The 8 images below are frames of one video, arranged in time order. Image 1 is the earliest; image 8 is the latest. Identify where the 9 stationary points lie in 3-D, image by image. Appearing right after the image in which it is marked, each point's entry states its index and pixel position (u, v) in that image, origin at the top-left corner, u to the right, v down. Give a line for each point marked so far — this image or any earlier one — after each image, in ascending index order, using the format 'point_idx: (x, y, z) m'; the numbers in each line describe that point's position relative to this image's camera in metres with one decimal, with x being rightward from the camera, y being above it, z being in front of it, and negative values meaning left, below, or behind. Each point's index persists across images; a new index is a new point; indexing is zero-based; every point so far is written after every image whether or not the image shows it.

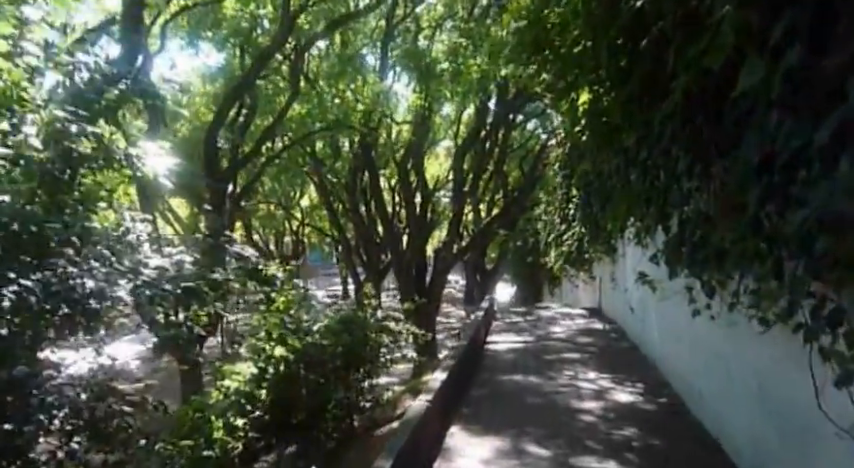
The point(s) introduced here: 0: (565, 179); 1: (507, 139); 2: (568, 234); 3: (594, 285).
0: (+1.8, +0.7, +7.0) m
1: (+2.3, +2.6, +15.9) m
2: (+2.0, 0.0, +8.1) m
3: (+4.0, -1.4, +13.4) m
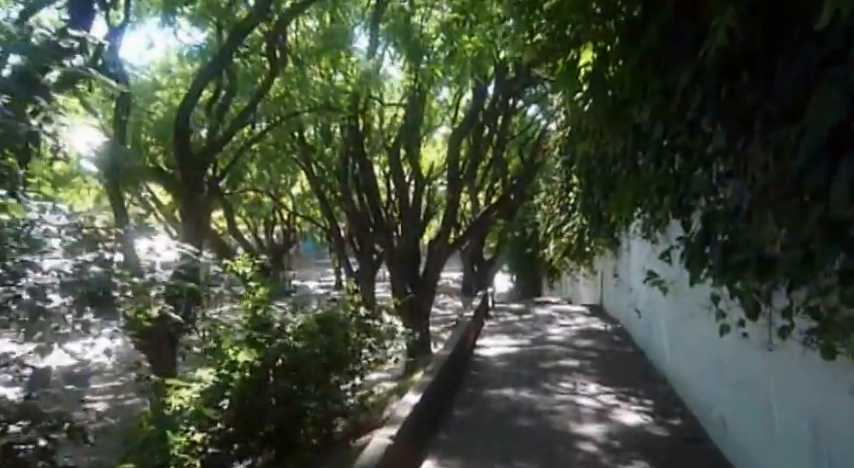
0: (+1.6, +0.8, +6.4) m
1: (+2.2, +2.9, +15.3) m
2: (+1.9, +0.1, +7.5) m
3: (+3.9, -1.2, +12.9) m
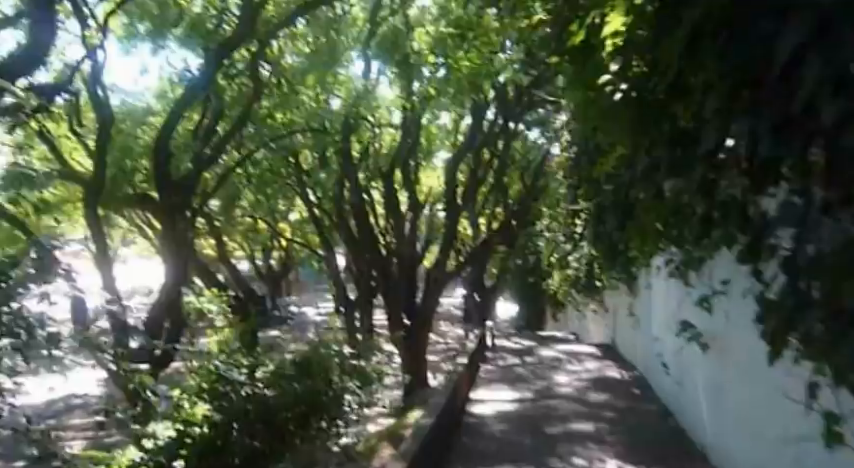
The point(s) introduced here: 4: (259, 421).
0: (+1.5, +0.5, +5.8) m
1: (+2.1, +2.2, +14.8) m
2: (+1.8, -0.2, +6.9) m
3: (+3.8, -1.8, +12.2) m
4: (-1.5, -1.7, +5.0) m
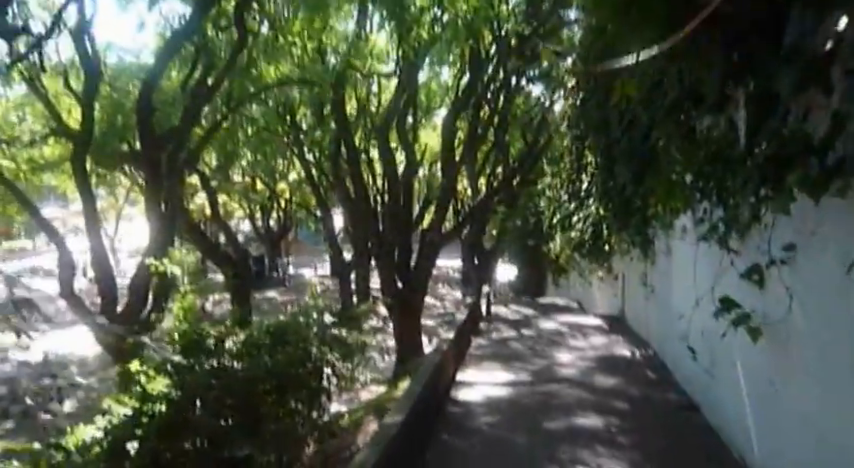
0: (+1.4, +0.8, +5.2) m
1: (+2.1, +3.2, +14.0) m
2: (+1.7, +0.2, +6.3) m
3: (+3.7, -1.0, +11.7) m
4: (-1.6, -1.3, +4.5) m
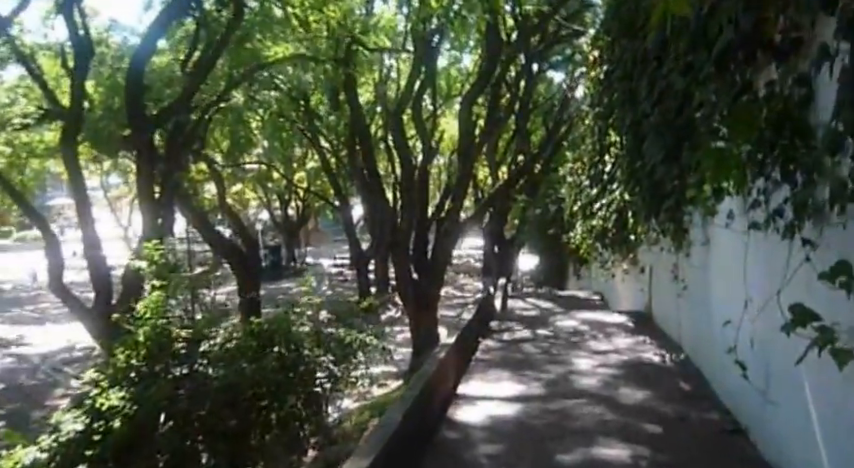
0: (+1.4, +0.9, +4.6) m
1: (+2.4, +3.4, +13.3) m
2: (+1.8, +0.3, +5.7) m
3: (+4.0, -0.8, +11.0) m
4: (-1.6, -1.2, +4.1) m
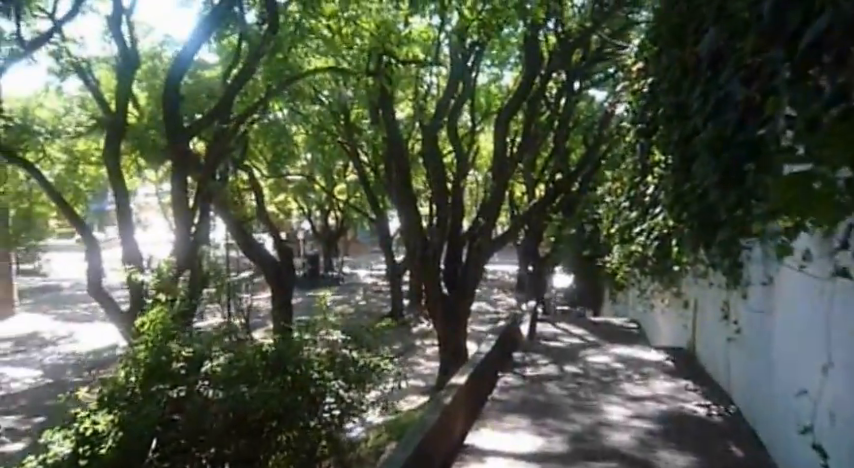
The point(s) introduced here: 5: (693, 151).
0: (+1.6, +0.7, +4.2) m
1: (+3.3, +3.0, +12.9) m
2: (+2.0, +0.1, +5.2) m
3: (+4.5, -1.2, +10.4) m
4: (-1.5, -1.3, +3.8) m
5: (+1.4, +0.4, +3.0) m
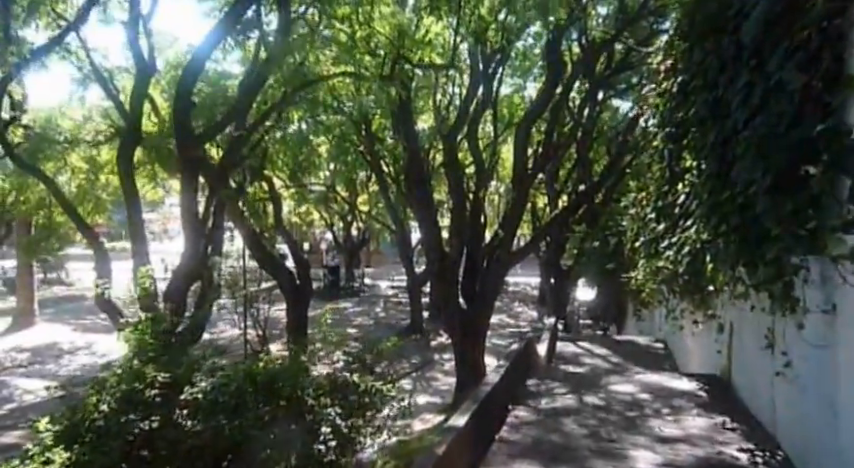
0: (+1.7, +0.6, +3.7) m
1: (+3.7, +2.7, +12.4) m
2: (+2.1, 0.0, +4.8) m
3: (+4.8, -1.4, +9.8) m
4: (-1.5, -1.4, +3.5) m
5: (+1.4, +0.3, +2.6) m
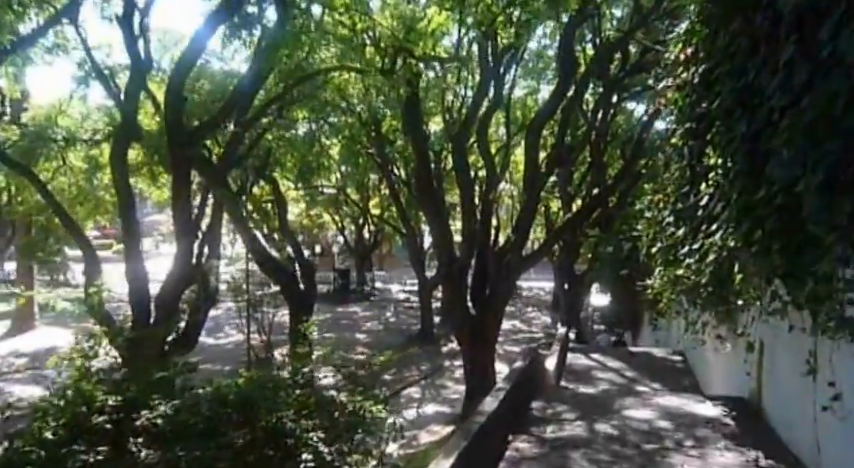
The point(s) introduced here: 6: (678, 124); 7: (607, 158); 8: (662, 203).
0: (+1.6, +0.6, +3.3) m
1: (+3.8, +2.6, +12.0) m
2: (+2.0, -0.1, +4.4) m
3: (+4.9, -1.5, +9.3) m
4: (-1.5, -1.4, +3.1) m
5: (+1.3, +0.3, +2.2) m
6: (+1.9, +0.8, +4.3) m
7: (+4.5, +2.1, +14.2) m
8: (+2.2, +0.3, +5.4) m
